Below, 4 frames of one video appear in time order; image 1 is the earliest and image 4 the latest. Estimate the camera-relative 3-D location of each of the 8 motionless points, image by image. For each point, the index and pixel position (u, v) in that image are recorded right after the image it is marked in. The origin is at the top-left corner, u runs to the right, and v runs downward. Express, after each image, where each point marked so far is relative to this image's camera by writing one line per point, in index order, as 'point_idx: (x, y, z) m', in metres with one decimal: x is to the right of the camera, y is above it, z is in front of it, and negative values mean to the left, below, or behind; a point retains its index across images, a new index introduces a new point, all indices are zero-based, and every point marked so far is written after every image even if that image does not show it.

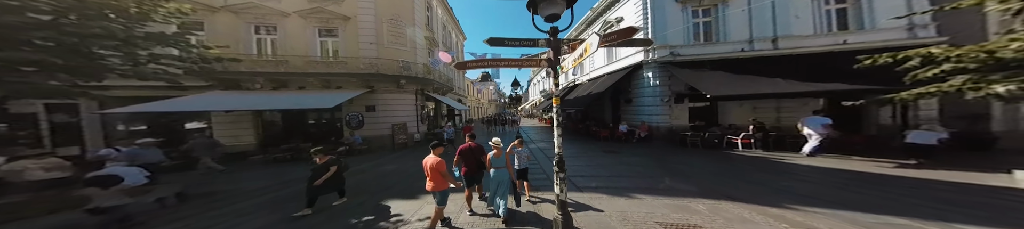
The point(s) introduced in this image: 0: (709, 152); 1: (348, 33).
0: (+7.7, -1.5, +6.7) m
1: (-9.8, +4.8, +10.1) m
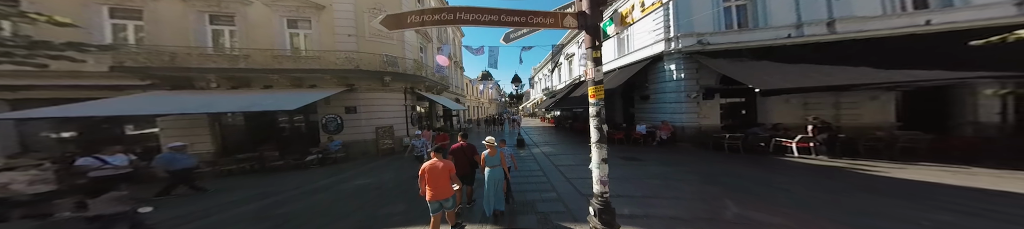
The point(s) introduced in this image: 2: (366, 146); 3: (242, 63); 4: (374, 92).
0: (+7.8, -1.4, +5.5) m
1: (-9.9, +4.7, +8.8) m
2: (-8.4, -1.8, +9.9) m
3: (-12.5, +2.4, +7.9) m
4: (-8.0, +1.3, +9.9) m
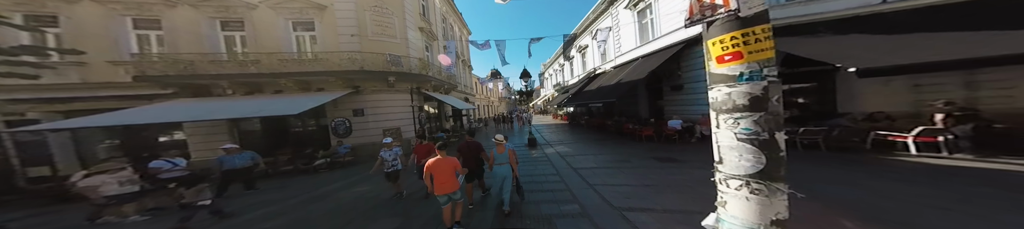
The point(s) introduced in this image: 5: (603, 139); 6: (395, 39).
0: (+8.1, -1.1, +4.1) m
1: (-9.5, +4.5, +8.7) m
2: (-7.7, -1.9, +9.6) m
3: (-12.1, +2.1, +7.9) m
4: (-7.4, +1.2, +9.6) m
5: (+5.2, -1.3, +9.9) m
6: (-6.6, +4.3, +9.6) m
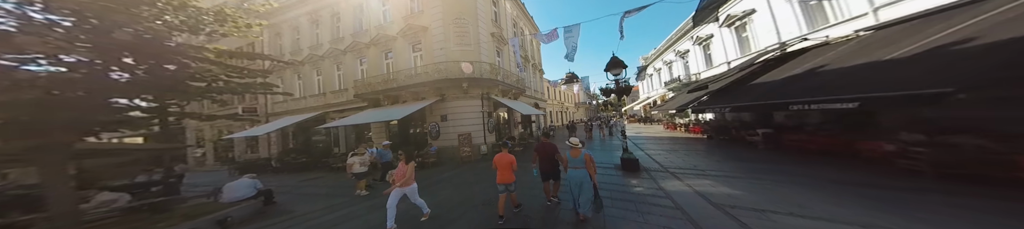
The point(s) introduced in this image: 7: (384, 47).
0: (+7.6, -0.8, -2.5) m
1: (-5.2, +4.3, +10.6) m
2: (-3.6, -2.2, +9.9) m
3: (-8.0, +2.0, +11.0) m
4: (-3.1, +0.9, +10.1) m
5: (+7.9, -1.6, +4.0) m
6: (-2.3, +3.9, +10.0) m
7: (-9.1, +4.5, +11.9) m
